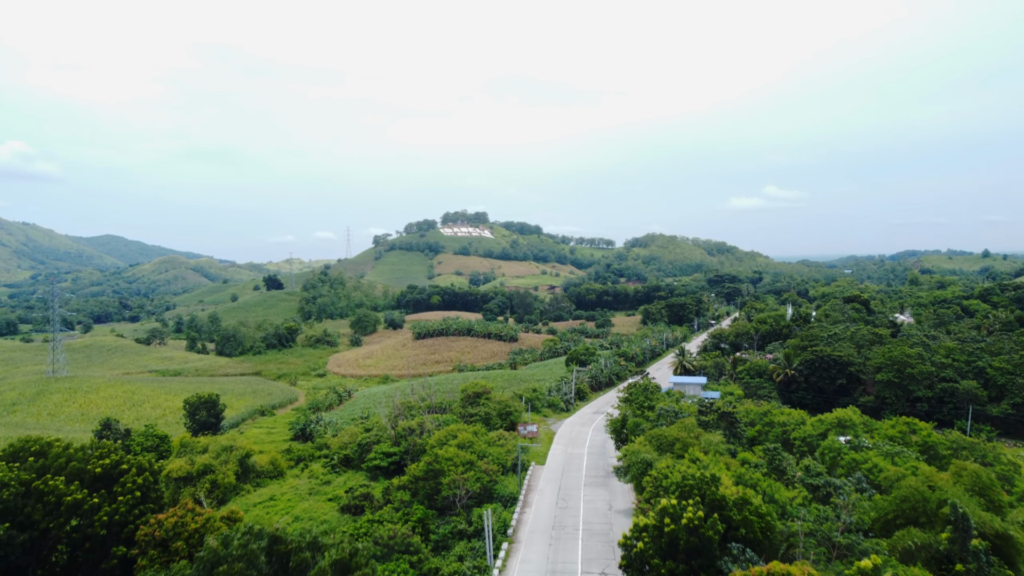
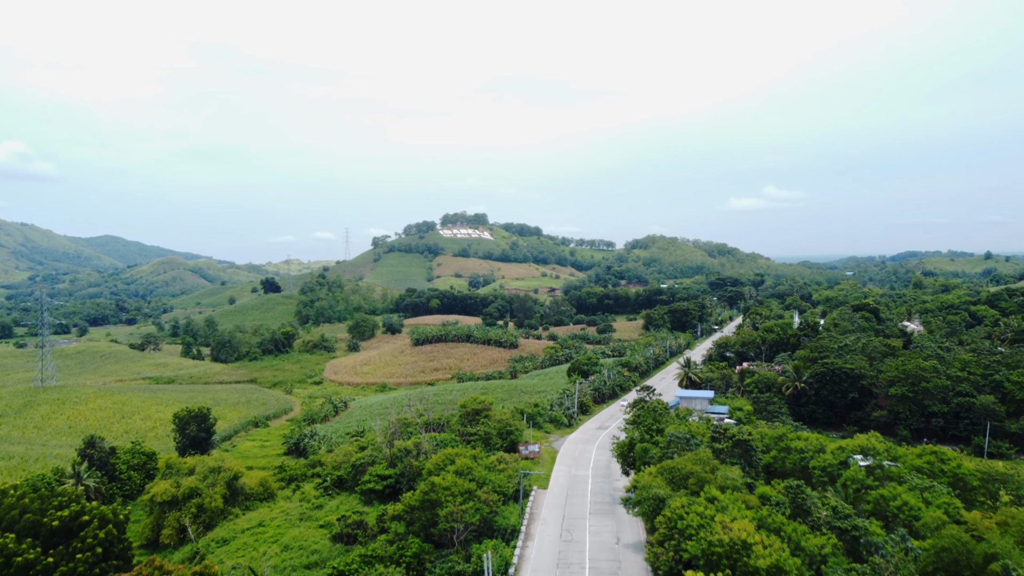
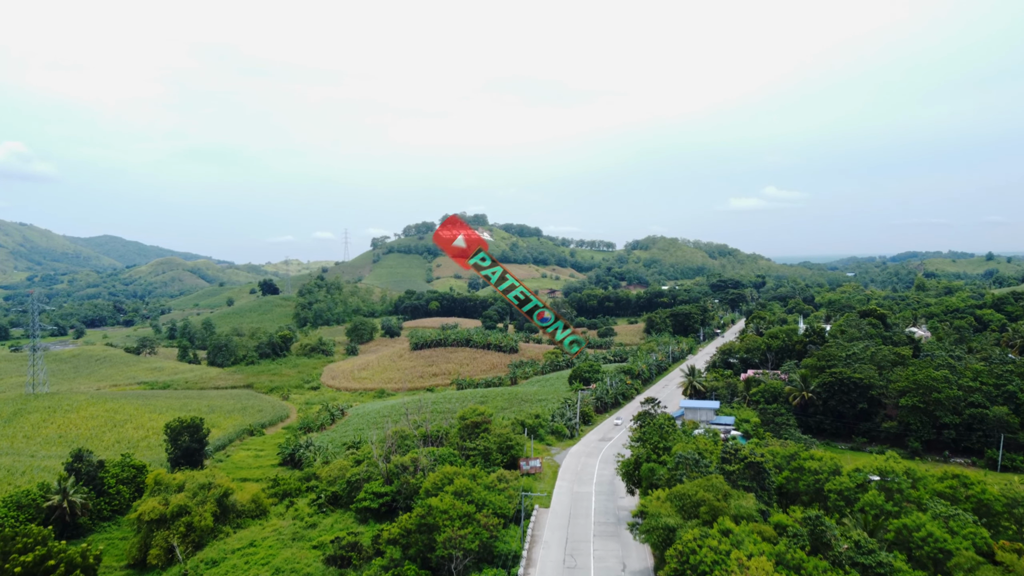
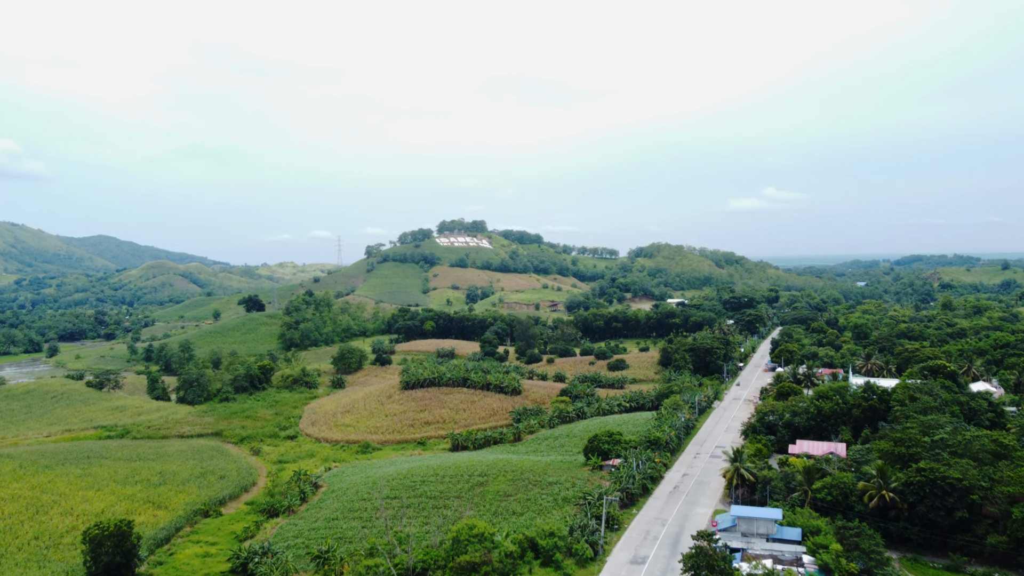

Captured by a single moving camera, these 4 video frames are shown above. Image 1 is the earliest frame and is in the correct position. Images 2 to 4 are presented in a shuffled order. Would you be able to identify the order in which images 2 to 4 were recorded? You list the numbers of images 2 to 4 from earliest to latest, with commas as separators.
2, 3, 4
